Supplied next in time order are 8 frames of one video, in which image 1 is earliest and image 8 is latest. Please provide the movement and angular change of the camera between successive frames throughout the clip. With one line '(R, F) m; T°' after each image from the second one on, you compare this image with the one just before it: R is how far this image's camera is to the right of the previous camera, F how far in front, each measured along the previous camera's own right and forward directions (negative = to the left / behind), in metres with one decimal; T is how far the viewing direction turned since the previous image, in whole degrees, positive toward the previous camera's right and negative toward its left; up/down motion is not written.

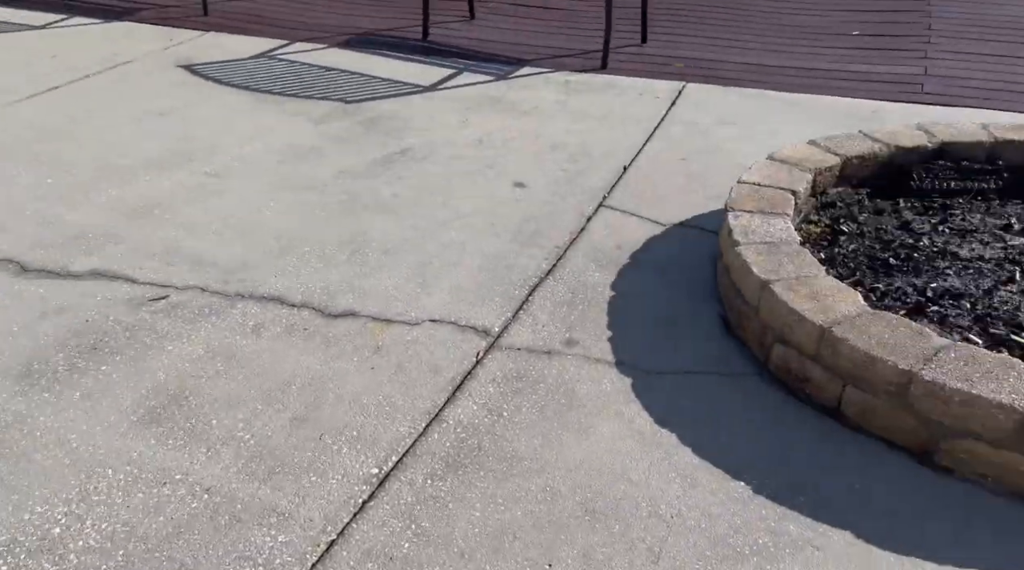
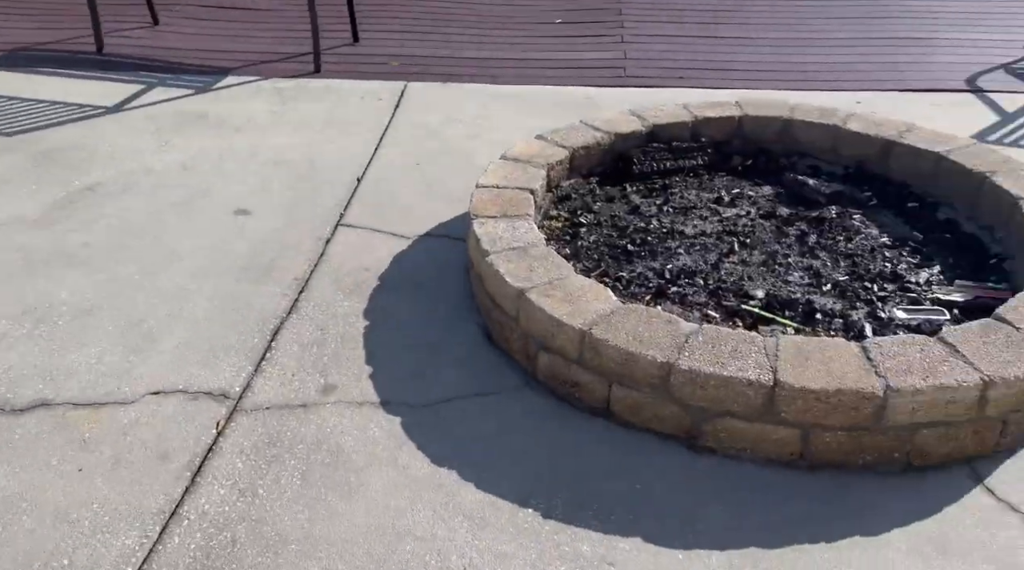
(0.0, +0.1) m; +17°
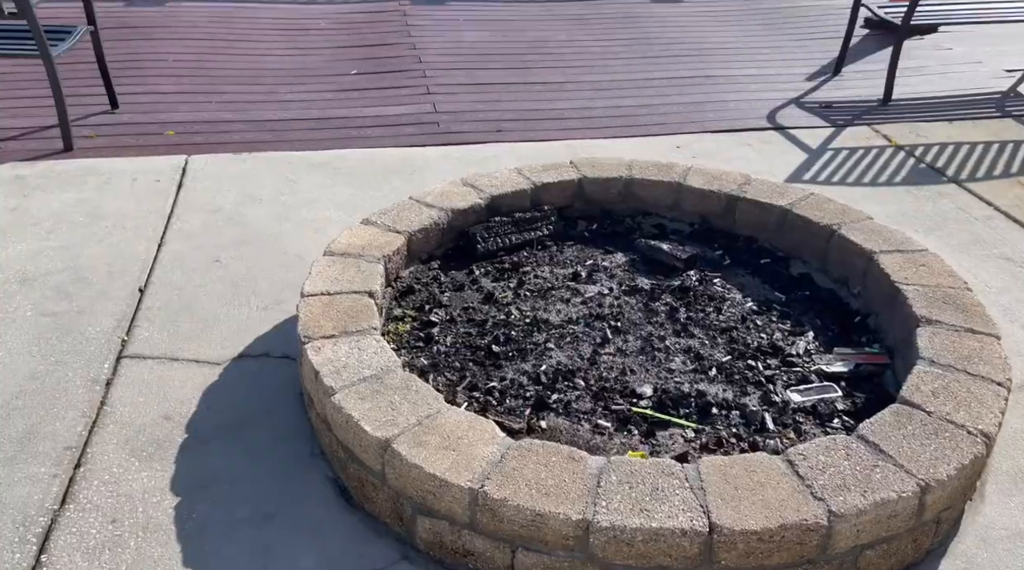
(-0.1, +0.2) m; +13°
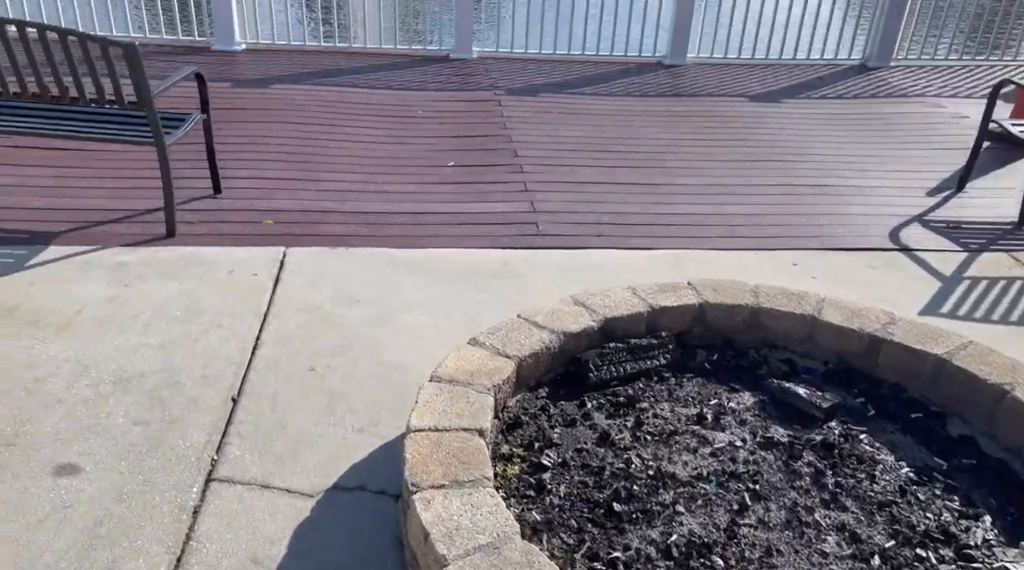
(-0.1, +0.1) m; -5°
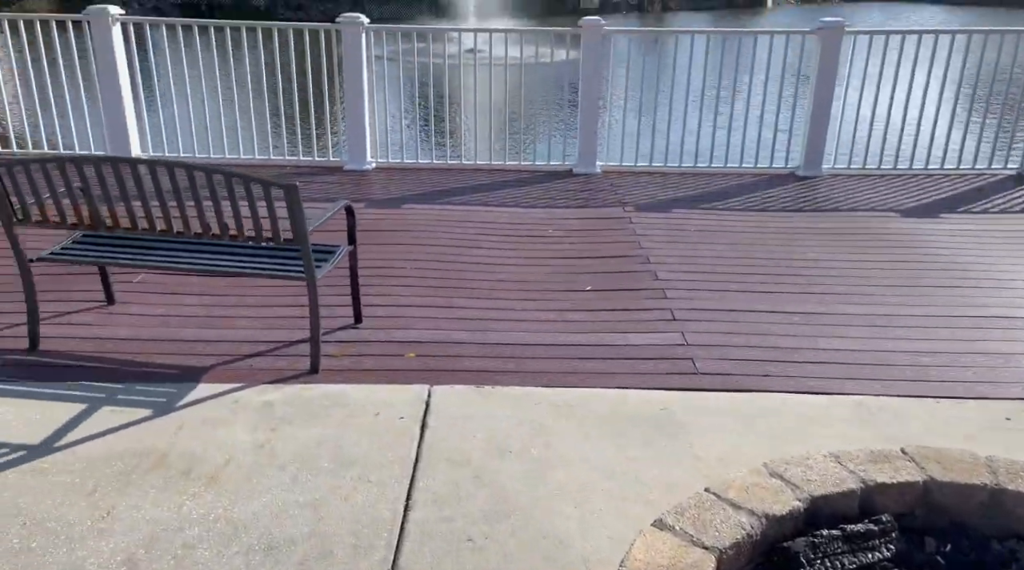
(-0.1, +0.2) m; -7°
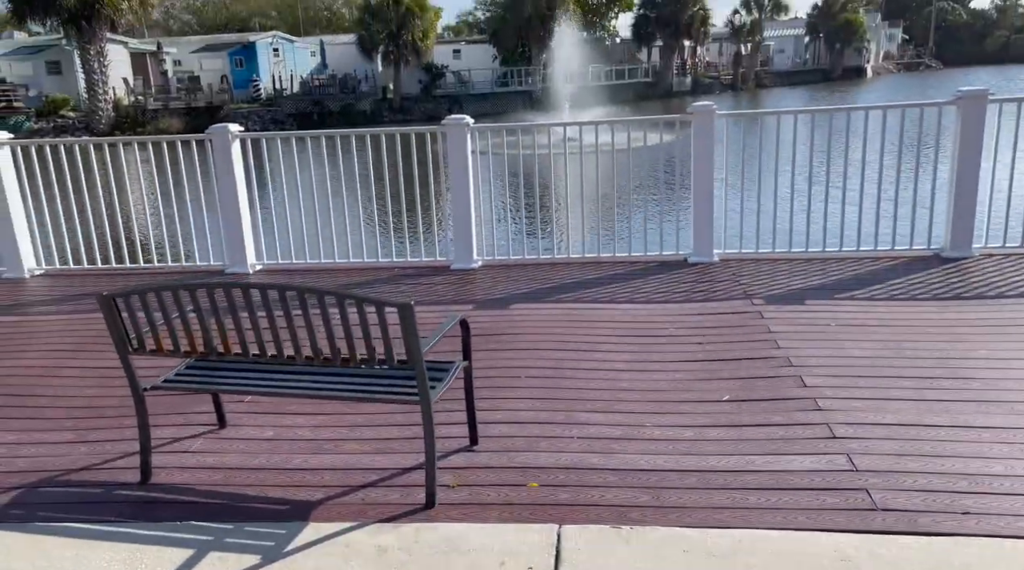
(-0.1, +0.3) m; -7°
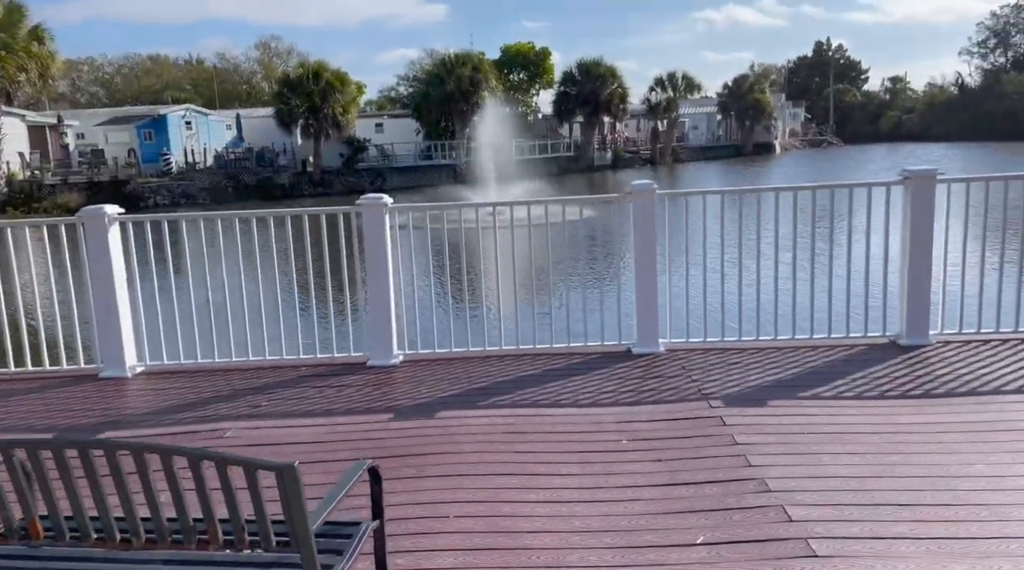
(0.0, +0.7) m; +5°
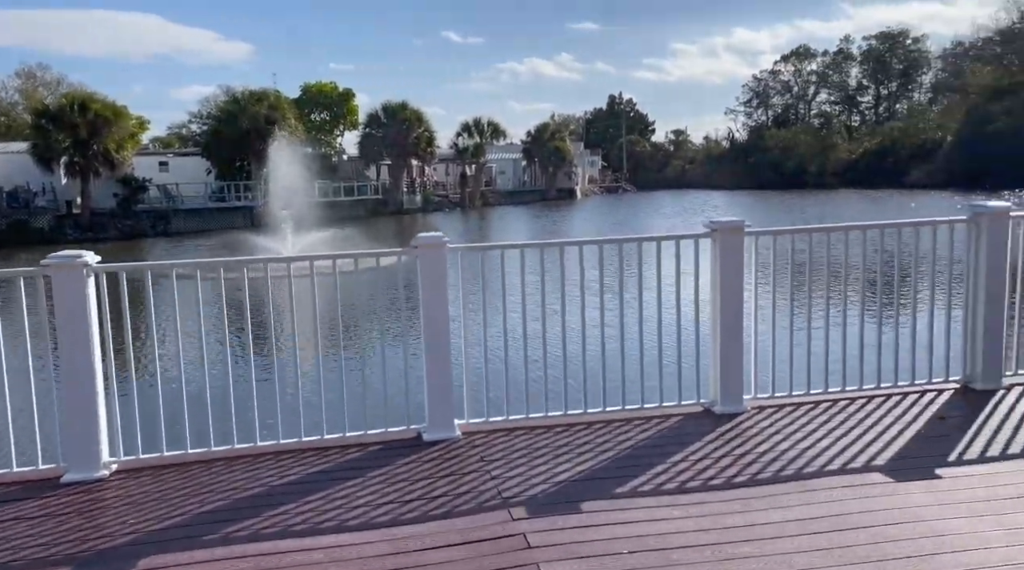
(+0.3, +1.0) m; +12°
